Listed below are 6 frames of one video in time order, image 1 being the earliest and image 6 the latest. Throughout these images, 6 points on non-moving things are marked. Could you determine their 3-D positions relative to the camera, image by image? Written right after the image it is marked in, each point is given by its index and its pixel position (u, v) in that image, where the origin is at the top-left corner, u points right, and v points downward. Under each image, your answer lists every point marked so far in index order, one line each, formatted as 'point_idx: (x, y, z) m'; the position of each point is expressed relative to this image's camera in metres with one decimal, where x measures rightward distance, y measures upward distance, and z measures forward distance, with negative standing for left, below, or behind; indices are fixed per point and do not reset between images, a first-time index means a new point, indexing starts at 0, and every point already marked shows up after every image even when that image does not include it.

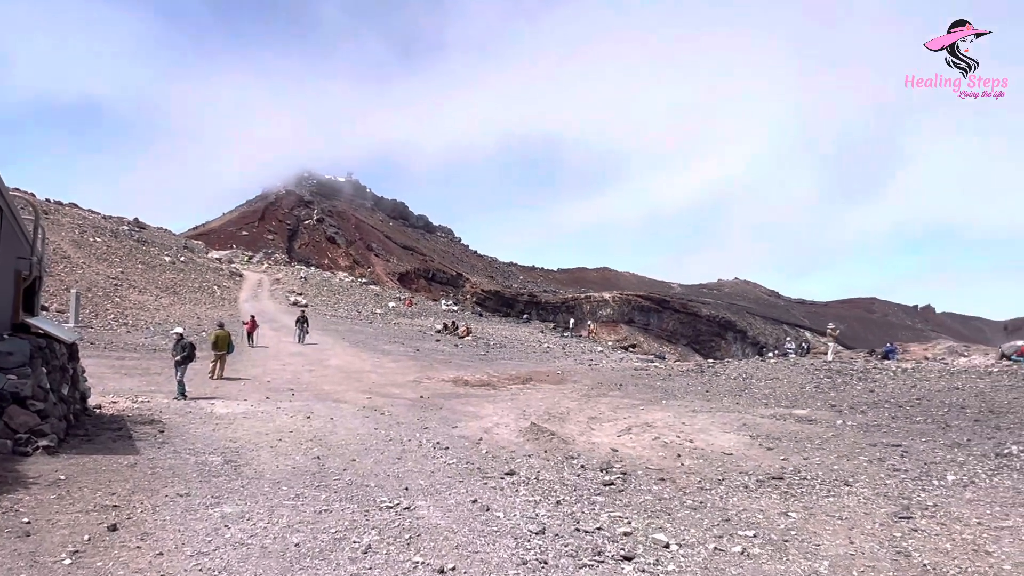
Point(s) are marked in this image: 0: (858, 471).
0: (+3.5, -1.9, +7.0) m
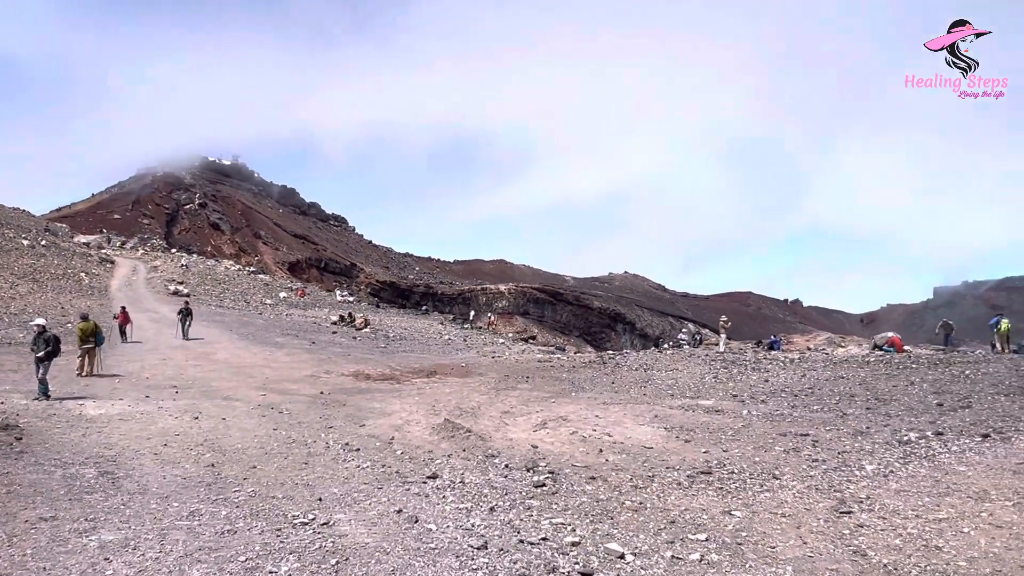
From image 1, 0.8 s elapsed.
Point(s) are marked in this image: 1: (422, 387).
0: (+2.8, -1.8, +7.0) m
1: (-2.0, -2.2, +15.0) m
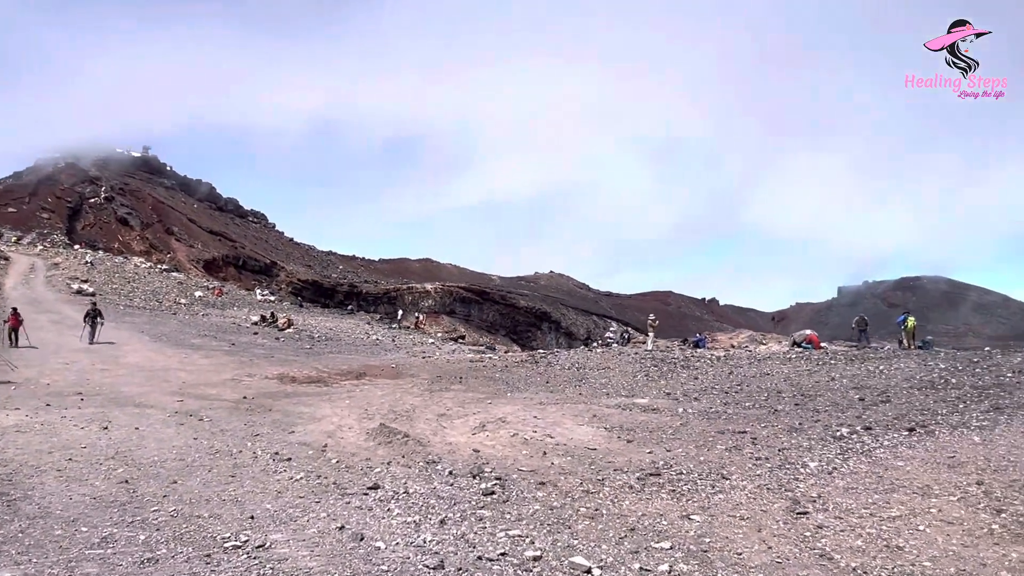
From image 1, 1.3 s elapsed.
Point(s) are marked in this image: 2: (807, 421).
0: (+2.2, -1.8, +7.0) m
1: (-3.4, -2.2, +14.5) m
2: (+4.3, -2.0, +10.1) m
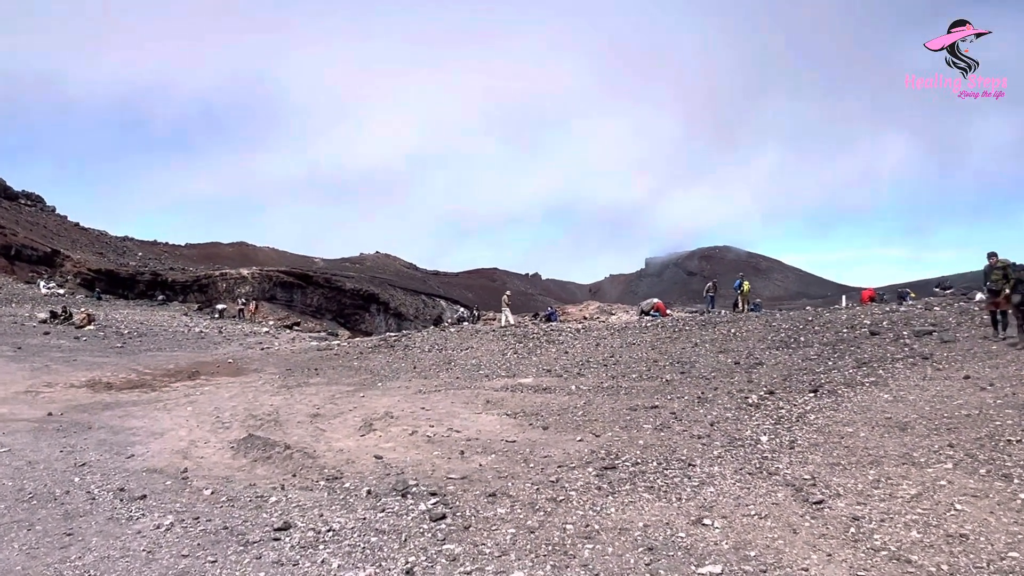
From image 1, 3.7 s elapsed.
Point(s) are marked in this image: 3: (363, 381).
0: (+1.5, -1.5, +6.4) m
1: (-5.8, -1.9, +12.3) m
2: (+2.8, -1.5, +9.9) m
3: (-2.9, -1.8, +13.5) m
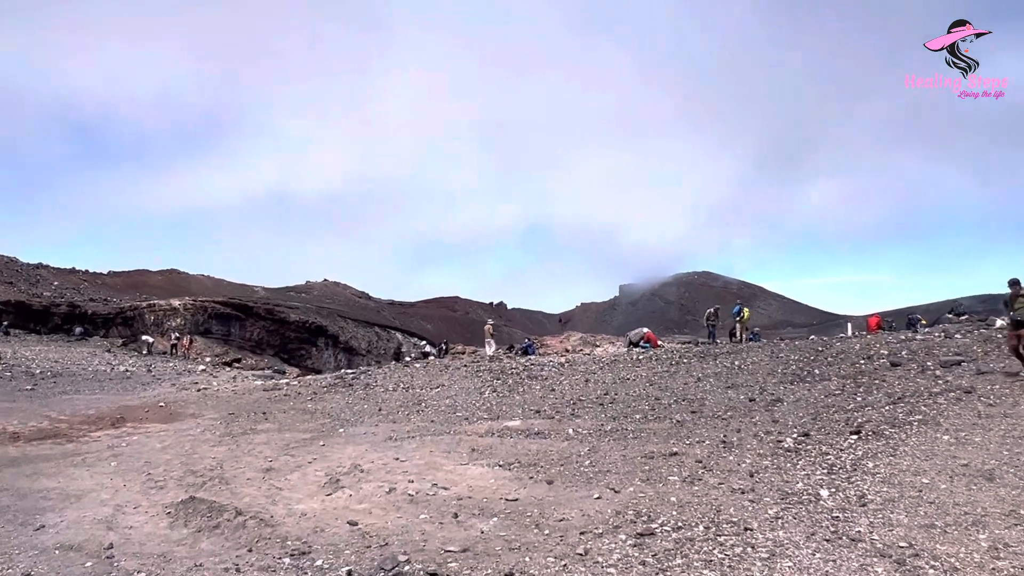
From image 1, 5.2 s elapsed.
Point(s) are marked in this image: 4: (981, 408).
0: (+1.5, -1.7, +5.3) m
1: (-5.9, -2.4, +10.9) m
2: (+2.7, -1.8, +8.8) m
3: (-3.1, -2.4, +12.2) m
4: (+5.5, -1.4, +8.1) m
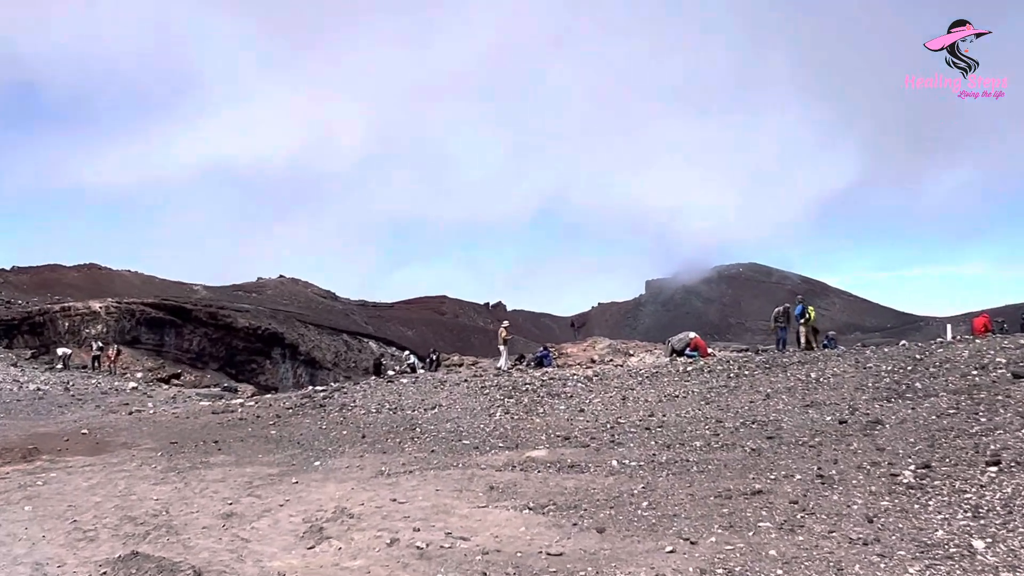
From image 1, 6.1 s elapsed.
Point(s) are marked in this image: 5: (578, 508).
0: (+1.8, -1.5, +3.7) m
1: (-5.4, -2.5, +9.6) m
2: (+3.1, -1.8, +7.1) m
3: (-2.6, -2.5, +10.8) m
4: (+5.8, -1.3, +6.2) m
5: (+0.6, -1.9, +6.2) m
